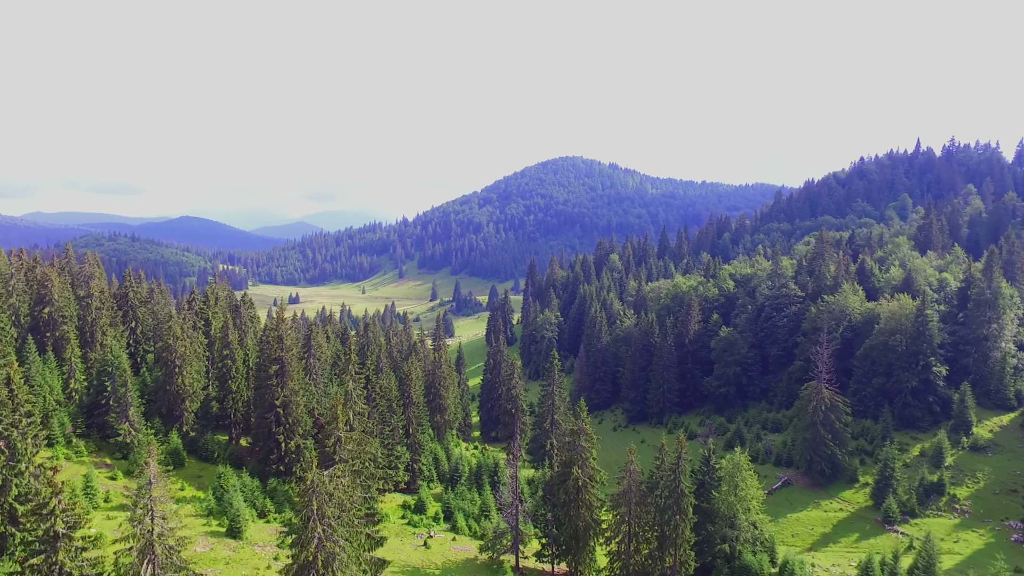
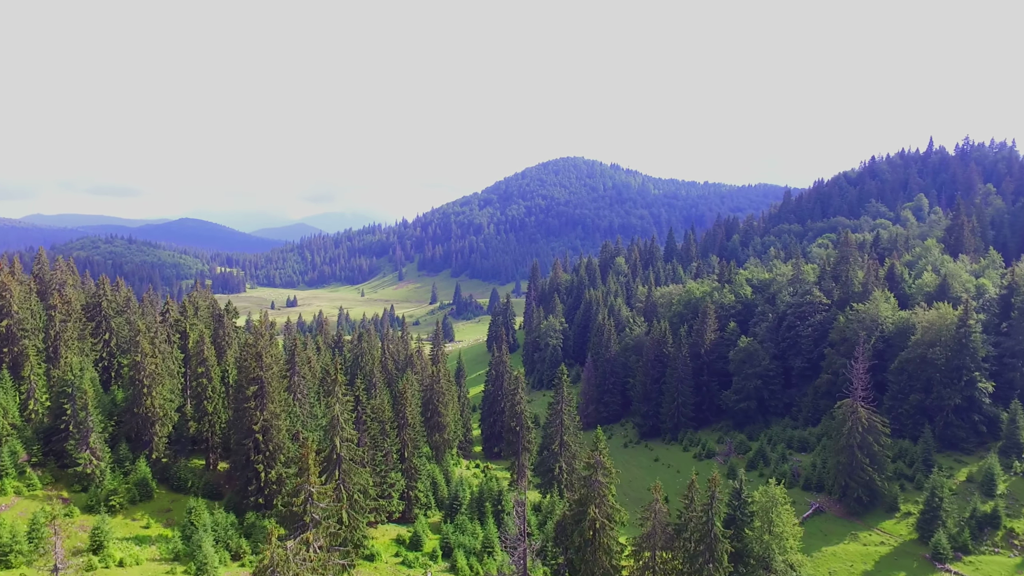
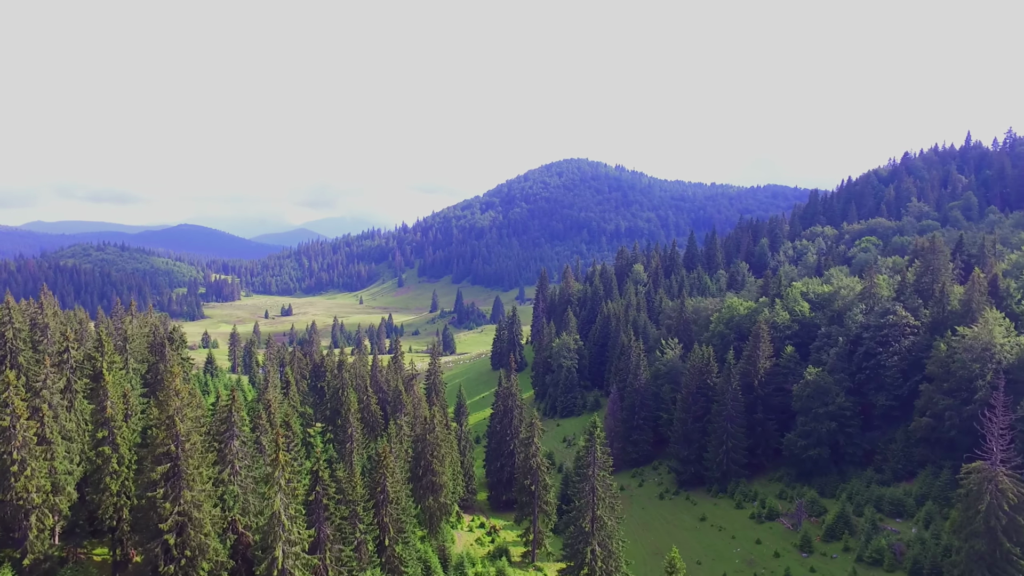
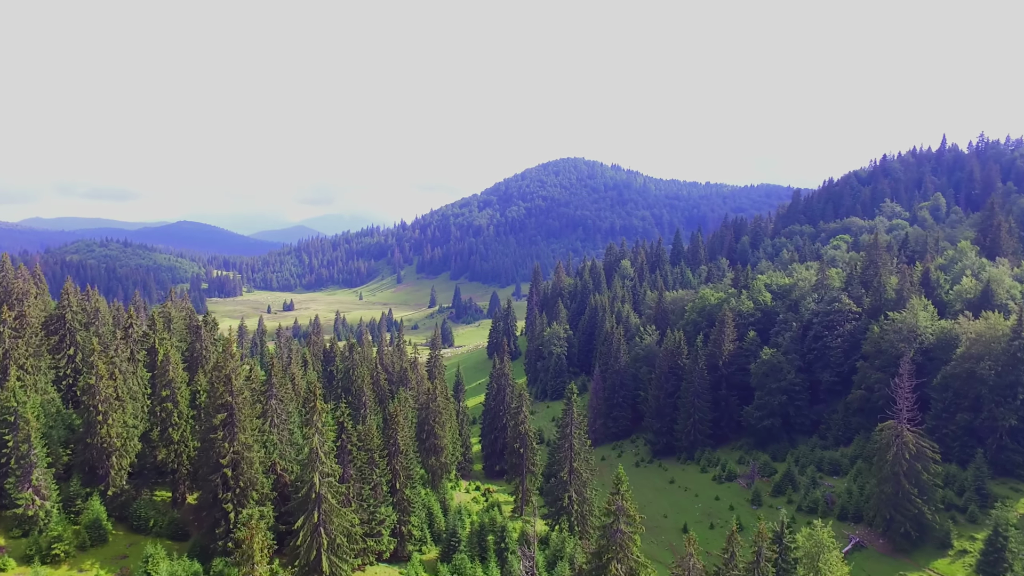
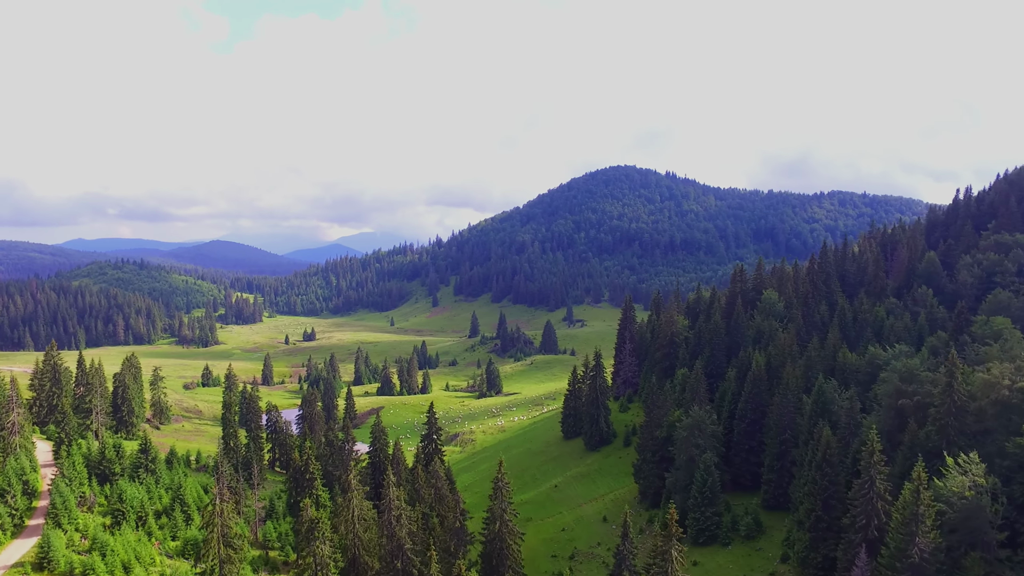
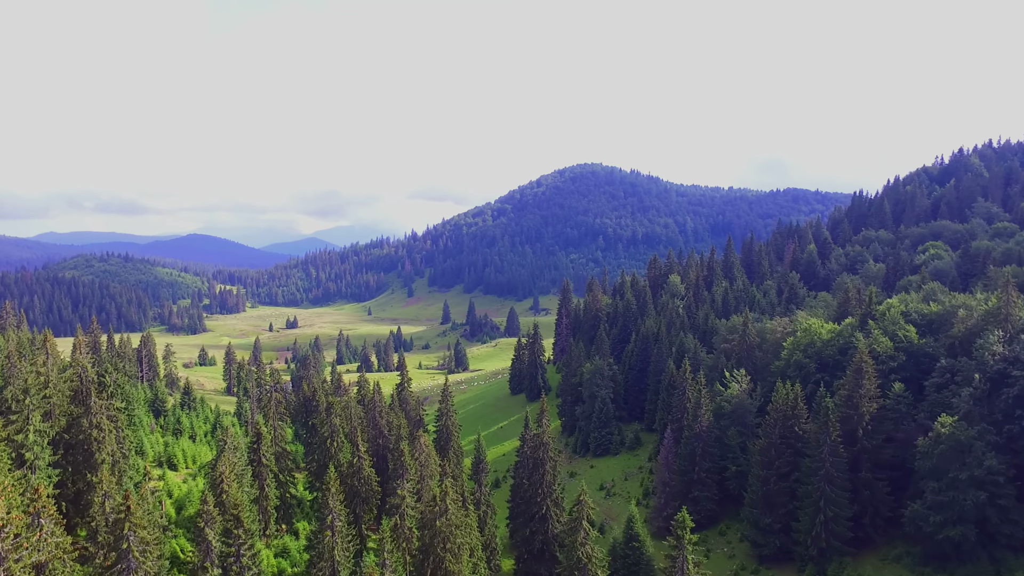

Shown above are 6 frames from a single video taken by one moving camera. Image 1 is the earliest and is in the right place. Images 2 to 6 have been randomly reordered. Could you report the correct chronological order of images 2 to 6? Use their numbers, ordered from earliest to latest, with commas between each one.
2, 4, 3, 6, 5
